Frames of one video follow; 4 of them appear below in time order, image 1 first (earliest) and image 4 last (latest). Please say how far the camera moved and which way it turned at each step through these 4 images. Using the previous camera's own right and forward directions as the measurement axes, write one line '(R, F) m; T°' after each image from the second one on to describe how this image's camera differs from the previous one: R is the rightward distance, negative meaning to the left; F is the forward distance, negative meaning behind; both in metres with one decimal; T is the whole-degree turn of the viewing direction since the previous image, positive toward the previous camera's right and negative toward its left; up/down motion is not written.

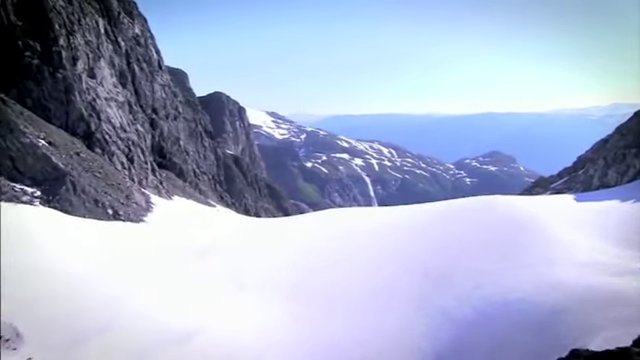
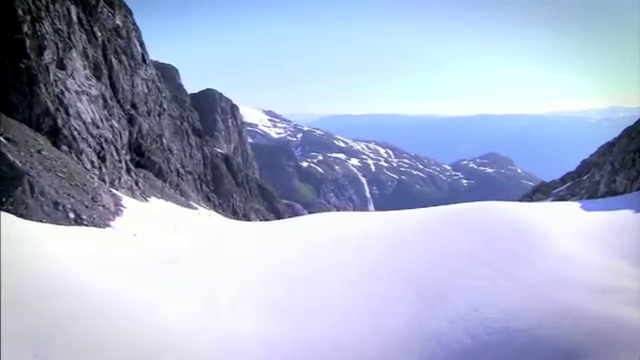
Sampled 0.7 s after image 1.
(+0.3, +1.1) m; 0°
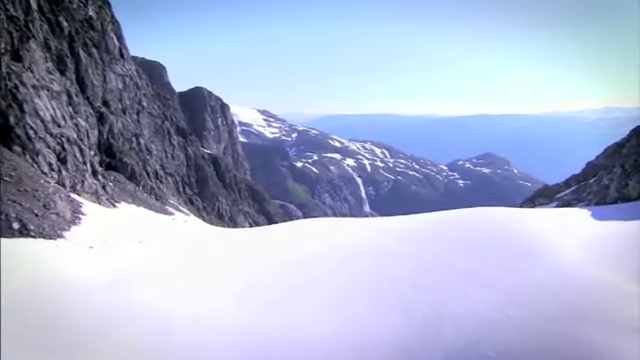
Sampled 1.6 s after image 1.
(+0.3, +1.3) m; 0°
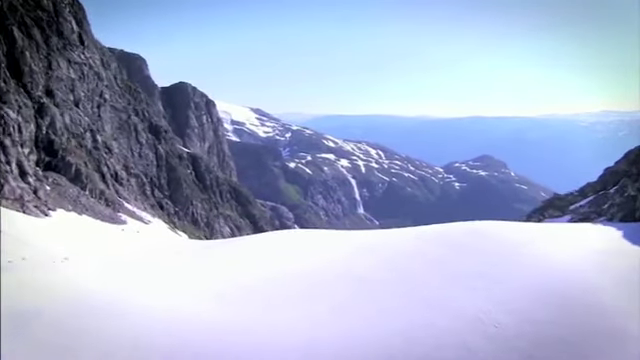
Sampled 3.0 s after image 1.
(+0.5, +2.3) m; 0°
